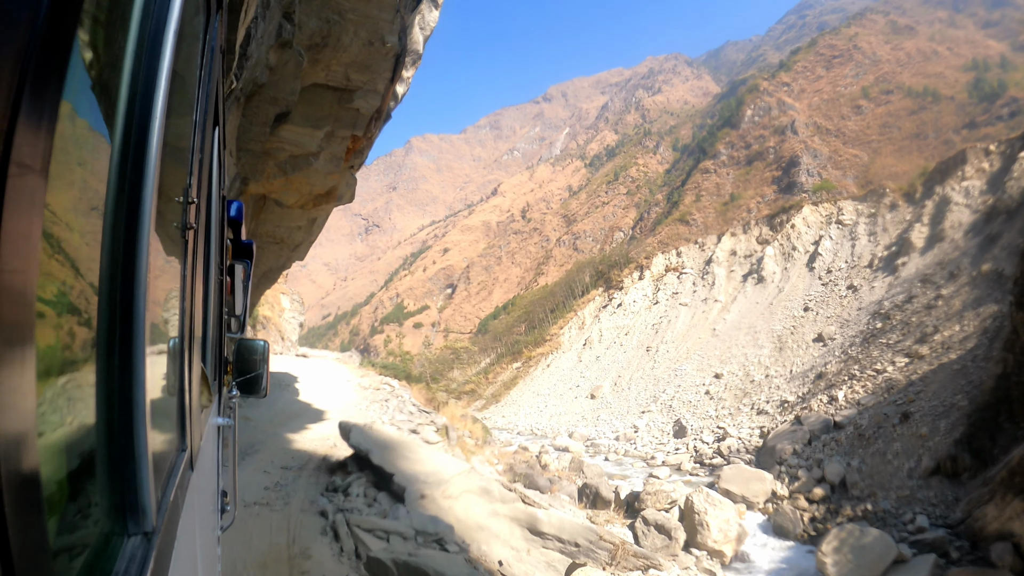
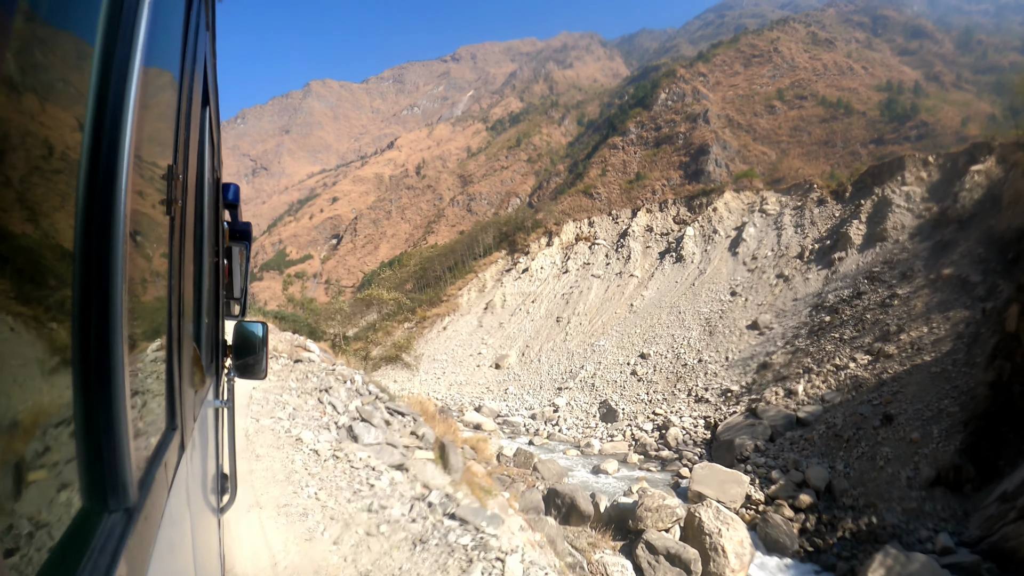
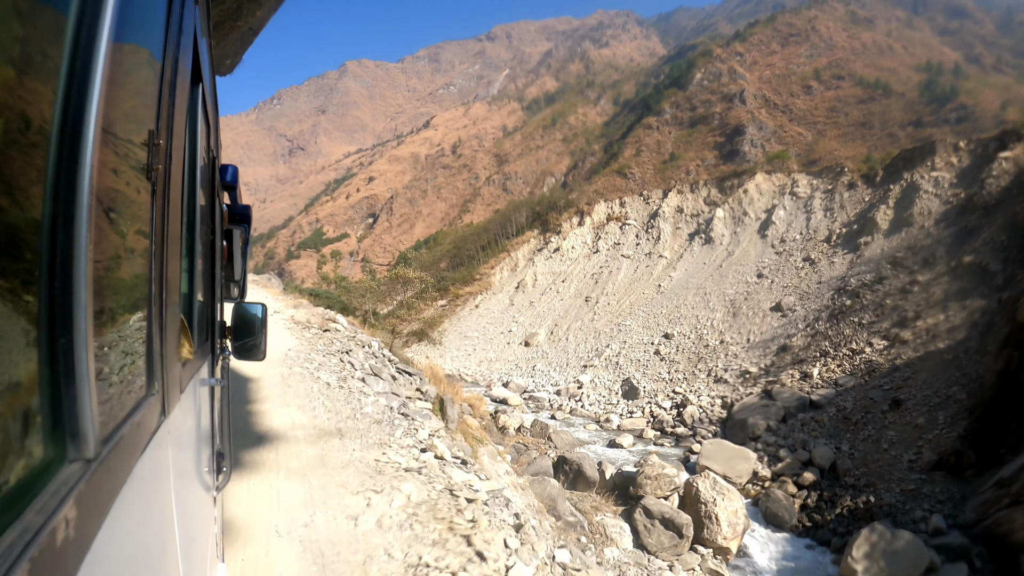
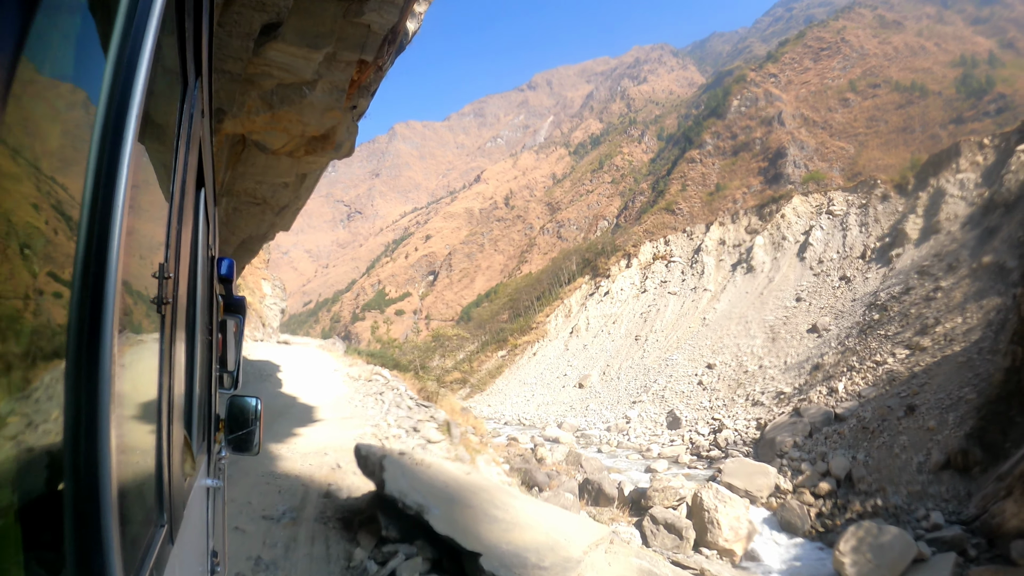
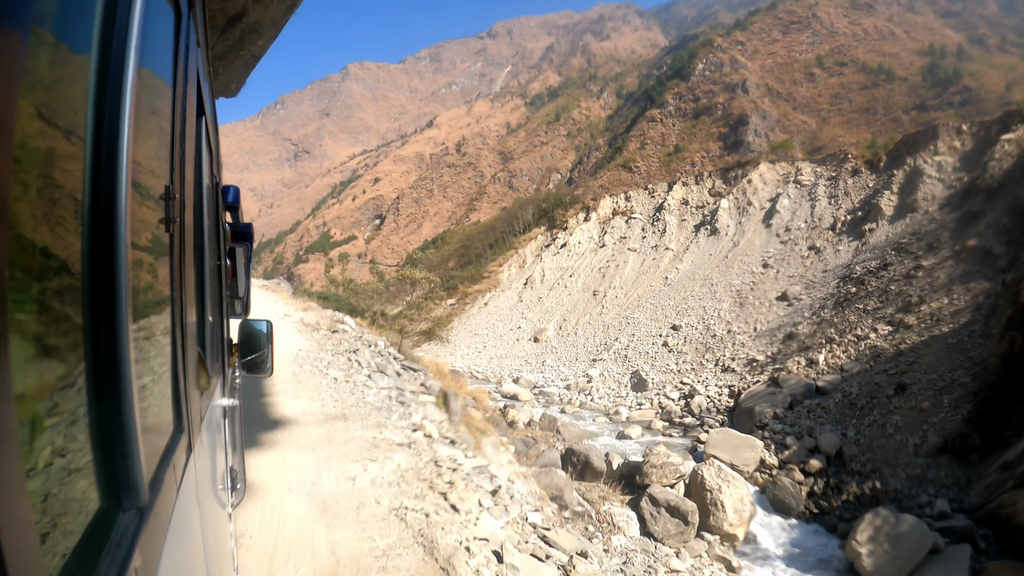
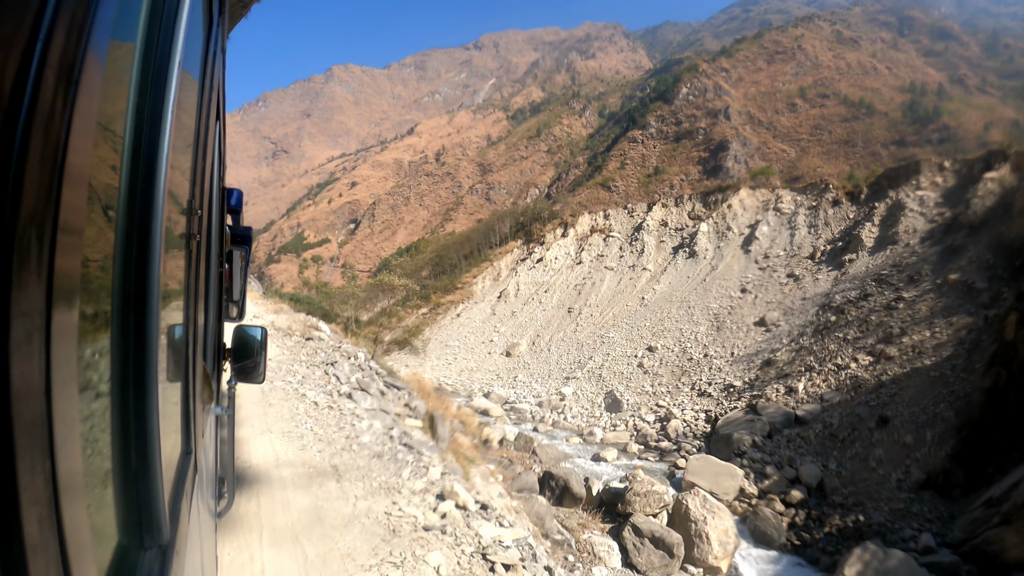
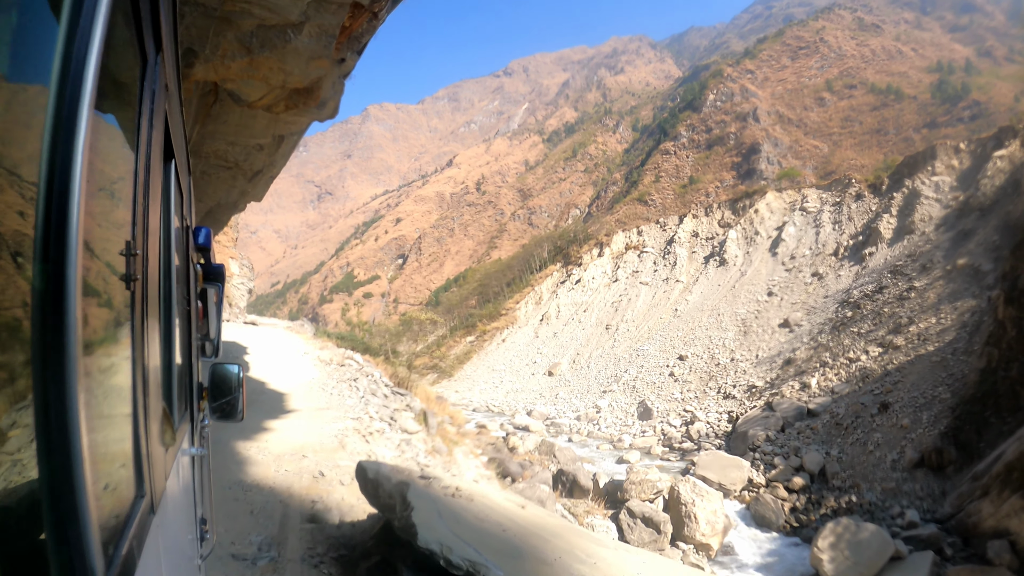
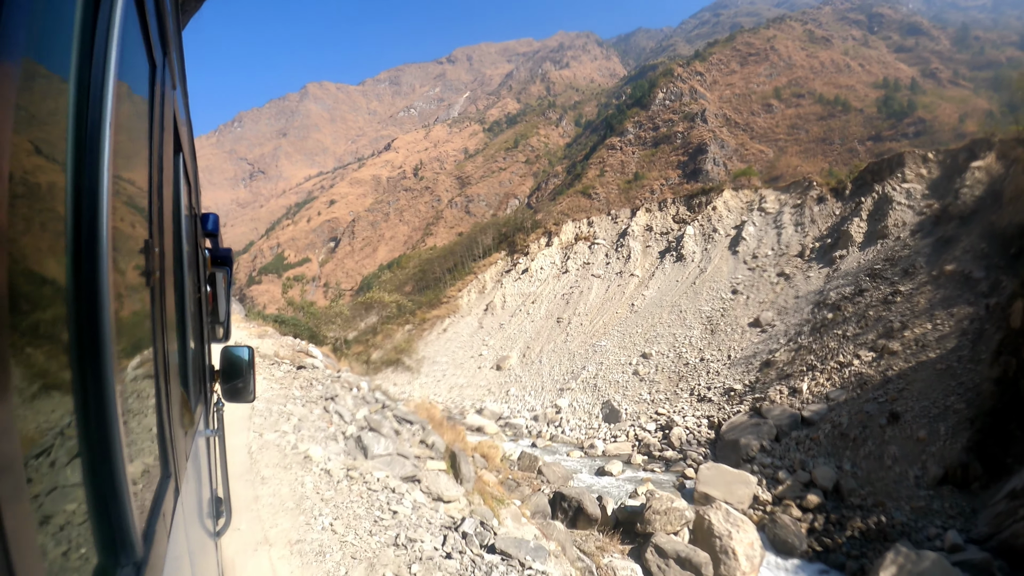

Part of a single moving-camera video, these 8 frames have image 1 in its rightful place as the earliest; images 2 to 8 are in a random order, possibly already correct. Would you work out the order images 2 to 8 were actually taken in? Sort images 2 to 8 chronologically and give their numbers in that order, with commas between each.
4, 7, 5, 3, 6, 2, 8
